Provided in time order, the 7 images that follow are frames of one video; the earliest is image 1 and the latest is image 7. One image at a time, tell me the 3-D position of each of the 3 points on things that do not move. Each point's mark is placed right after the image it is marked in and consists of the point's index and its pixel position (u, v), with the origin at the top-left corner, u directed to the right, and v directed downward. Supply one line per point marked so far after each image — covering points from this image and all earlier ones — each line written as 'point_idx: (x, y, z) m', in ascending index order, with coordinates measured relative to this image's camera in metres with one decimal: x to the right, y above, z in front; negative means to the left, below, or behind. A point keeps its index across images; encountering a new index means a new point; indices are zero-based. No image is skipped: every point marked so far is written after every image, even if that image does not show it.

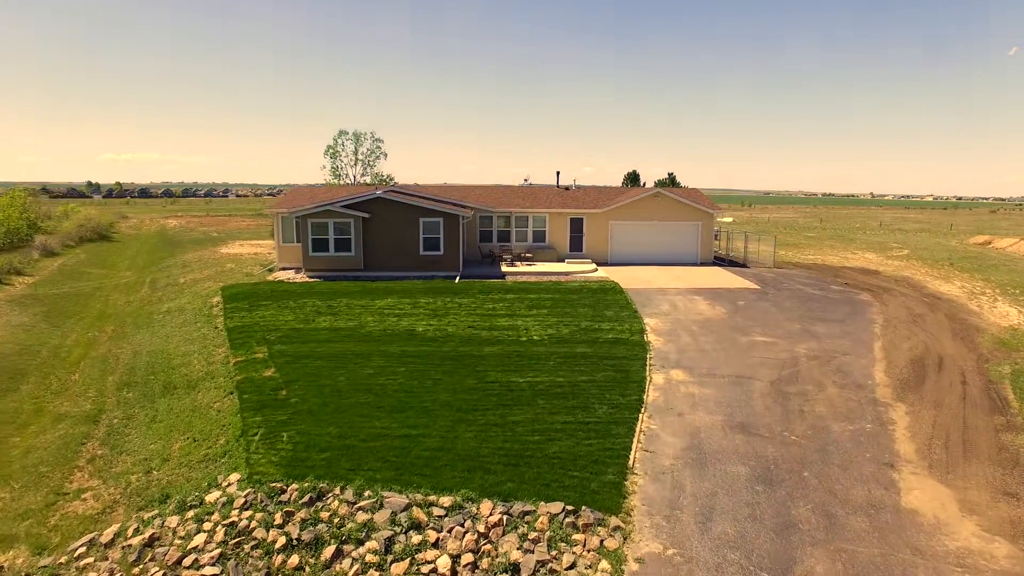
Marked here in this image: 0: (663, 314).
0: (+4.0, -0.7, +17.5) m
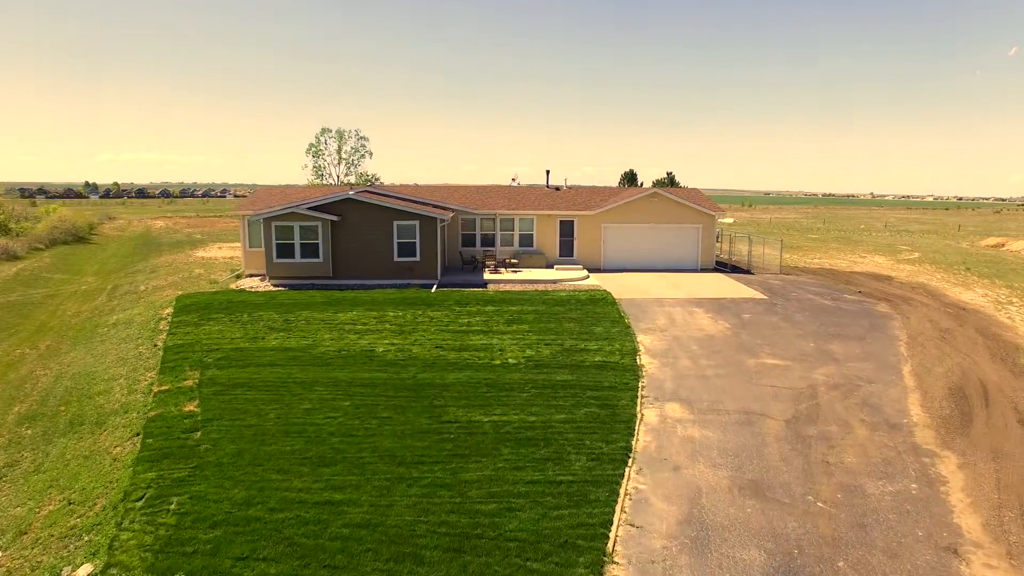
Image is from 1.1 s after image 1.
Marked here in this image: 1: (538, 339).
0: (+3.4, -1.0, +15.6) m
1: (+0.6, -1.2, +14.4) m
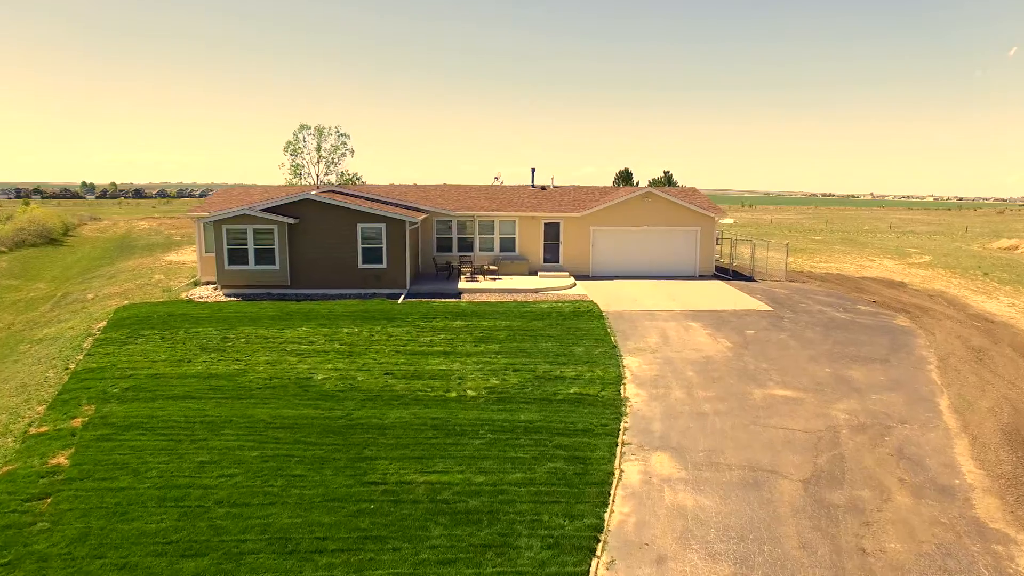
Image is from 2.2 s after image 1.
0: (+2.8, -1.3, +13.5) m
1: (-0.1, -1.4, +12.3) m
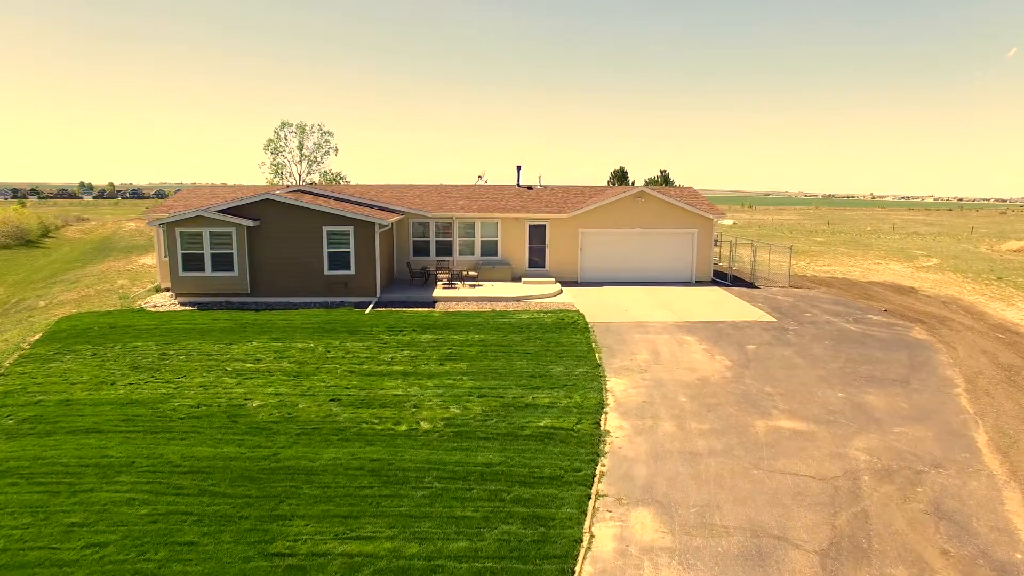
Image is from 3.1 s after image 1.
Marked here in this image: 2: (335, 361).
0: (+2.2, -1.5, +11.9) m
1: (-0.6, -1.6, +10.7) m
2: (-3.4, -1.4, +12.5) m
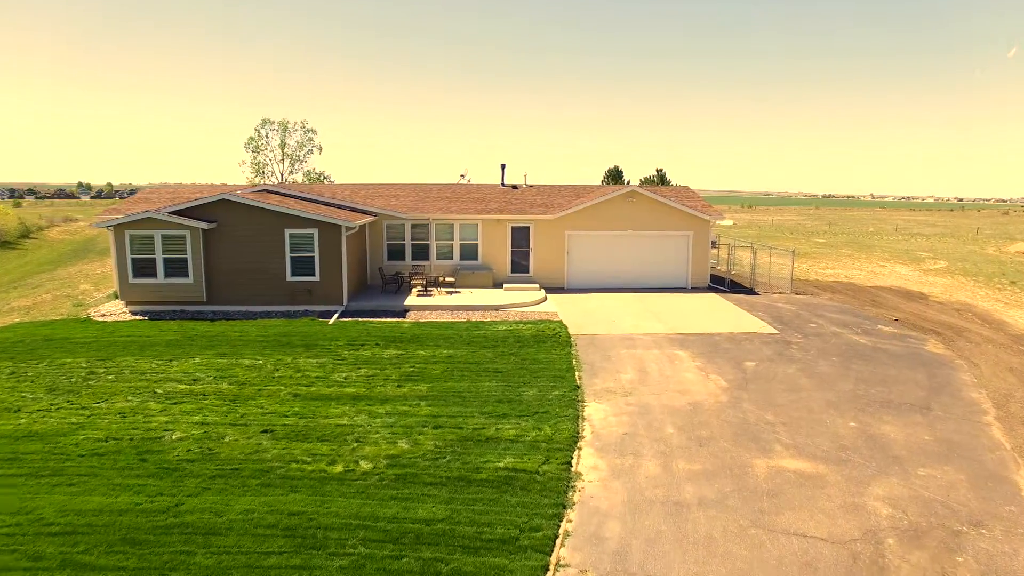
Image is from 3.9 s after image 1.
0: (+1.7, -1.7, +10.5) m
1: (-1.2, -1.8, +9.3) m
2: (-3.9, -1.6, +11.1) m
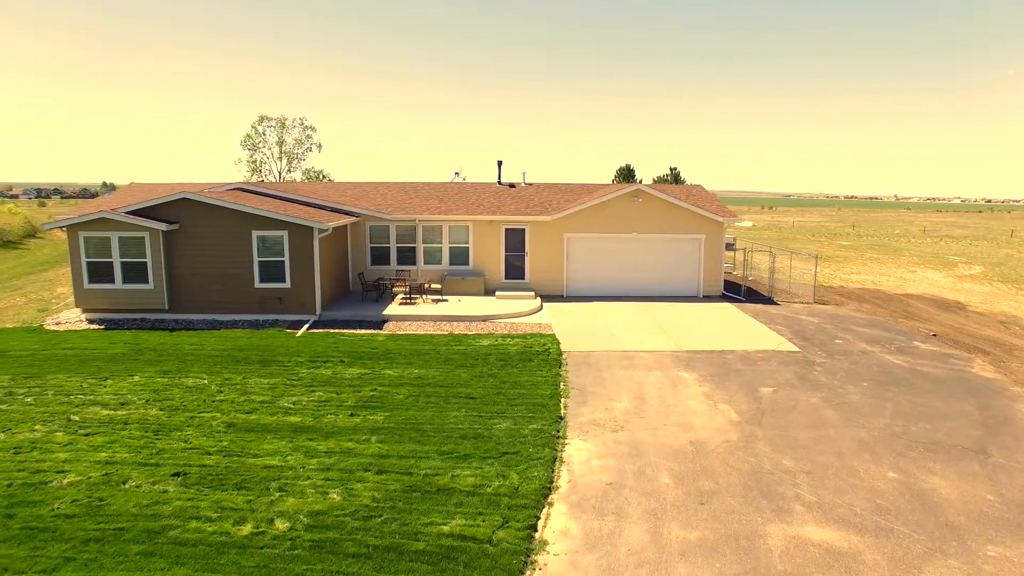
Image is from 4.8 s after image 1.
0: (+1.3, -1.9, +8.8) m
1: (-1.6, -2.0, +7.8) m
2: (-4.3, -1.7, +9.6) m
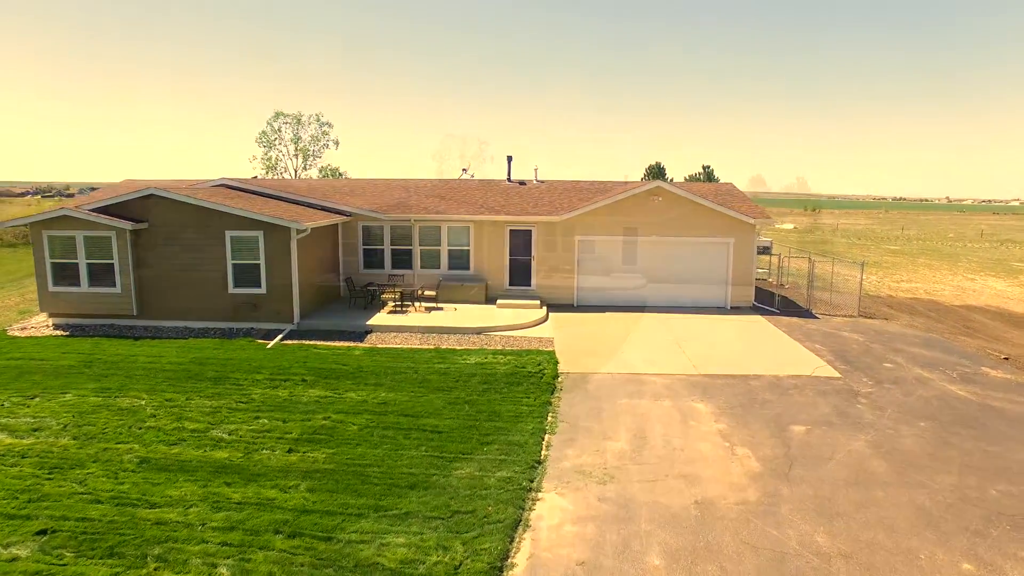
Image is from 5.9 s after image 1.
0: (+0.9, -2.0, +7.1) m
1: (-2.1, -2.1, +6.2) m
2: (-4.6, -1.8, +8.2) m
